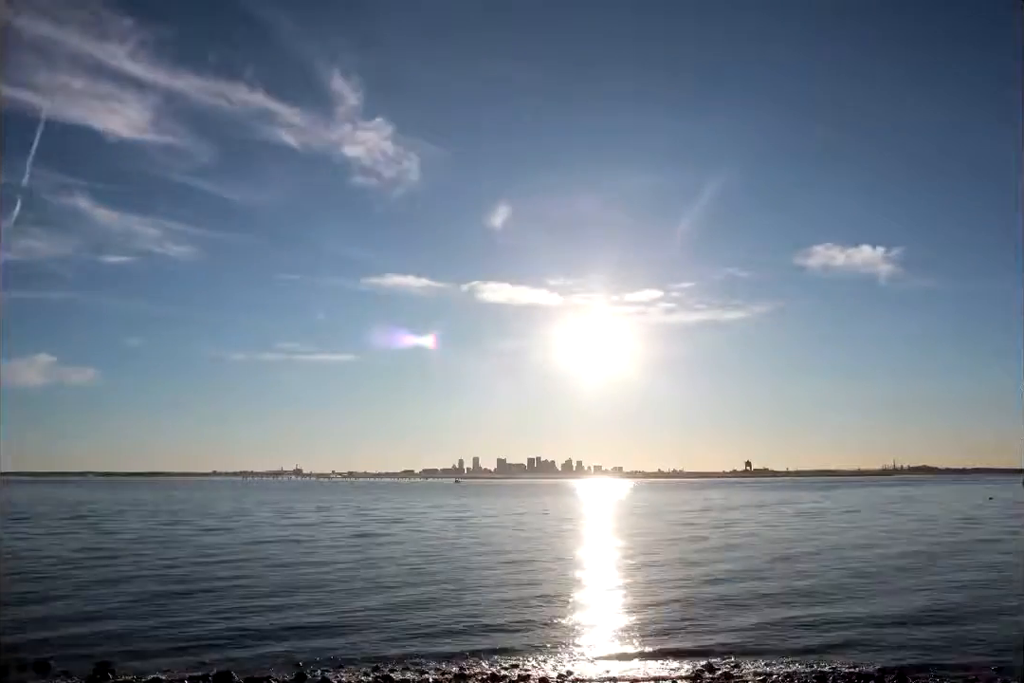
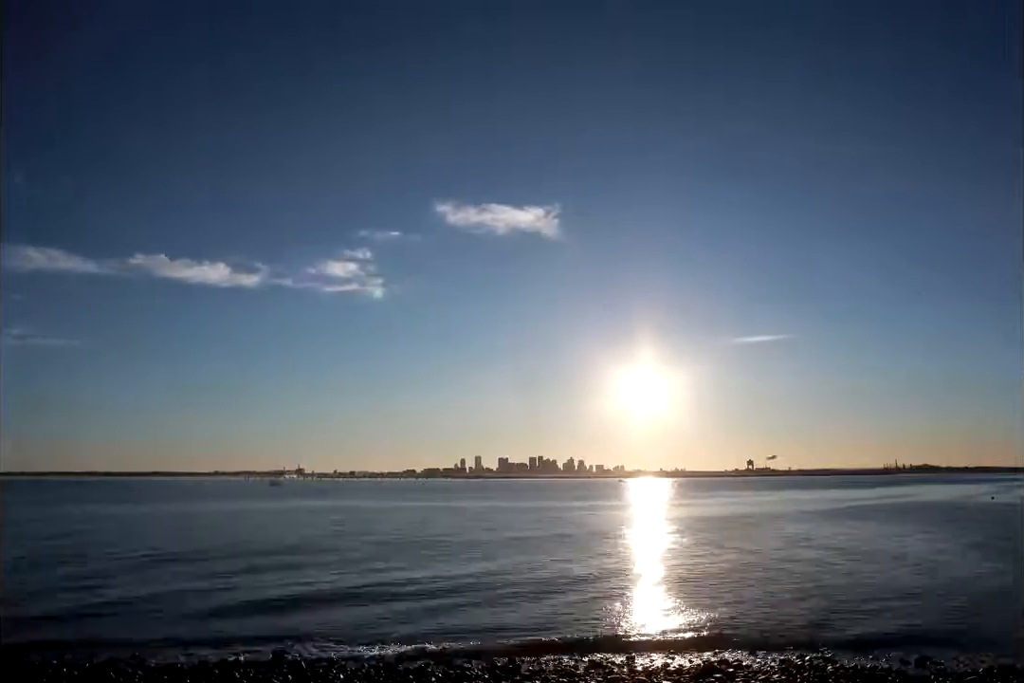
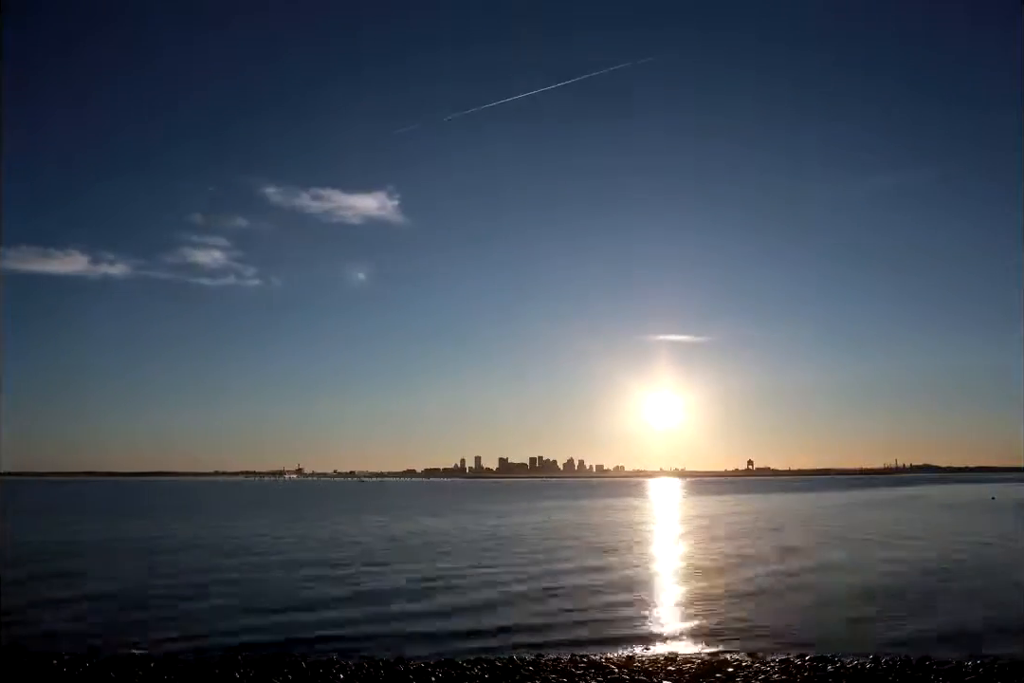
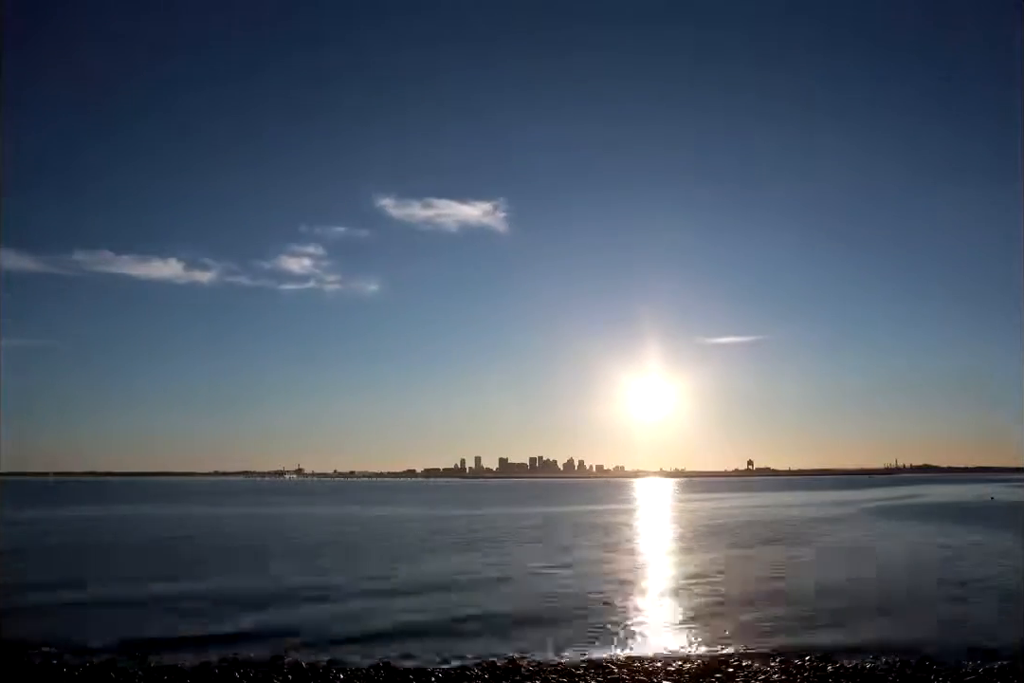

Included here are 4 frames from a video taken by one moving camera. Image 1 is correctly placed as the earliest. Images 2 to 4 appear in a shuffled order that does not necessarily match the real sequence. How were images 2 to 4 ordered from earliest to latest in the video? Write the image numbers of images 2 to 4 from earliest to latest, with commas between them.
2, 4, 3
